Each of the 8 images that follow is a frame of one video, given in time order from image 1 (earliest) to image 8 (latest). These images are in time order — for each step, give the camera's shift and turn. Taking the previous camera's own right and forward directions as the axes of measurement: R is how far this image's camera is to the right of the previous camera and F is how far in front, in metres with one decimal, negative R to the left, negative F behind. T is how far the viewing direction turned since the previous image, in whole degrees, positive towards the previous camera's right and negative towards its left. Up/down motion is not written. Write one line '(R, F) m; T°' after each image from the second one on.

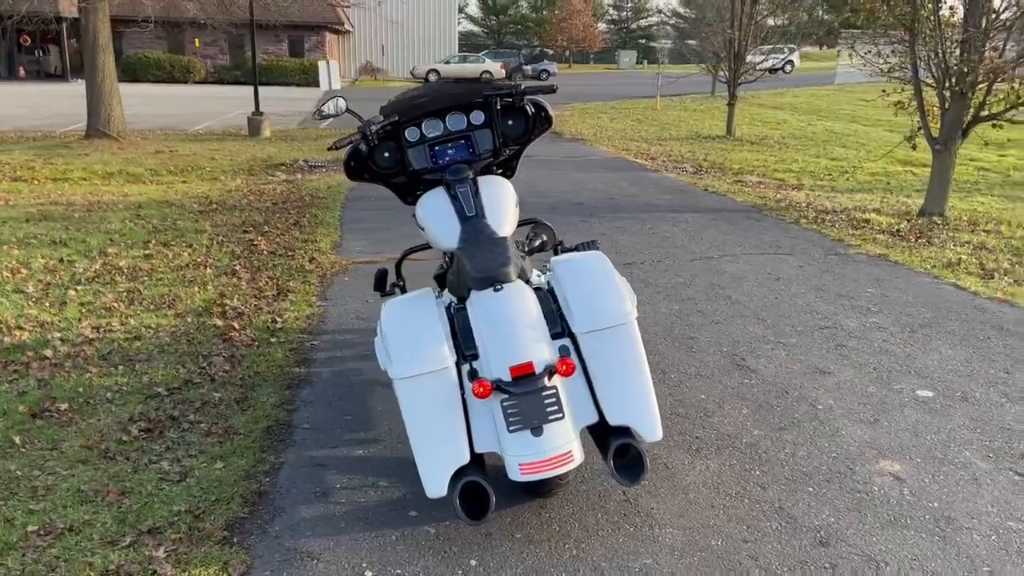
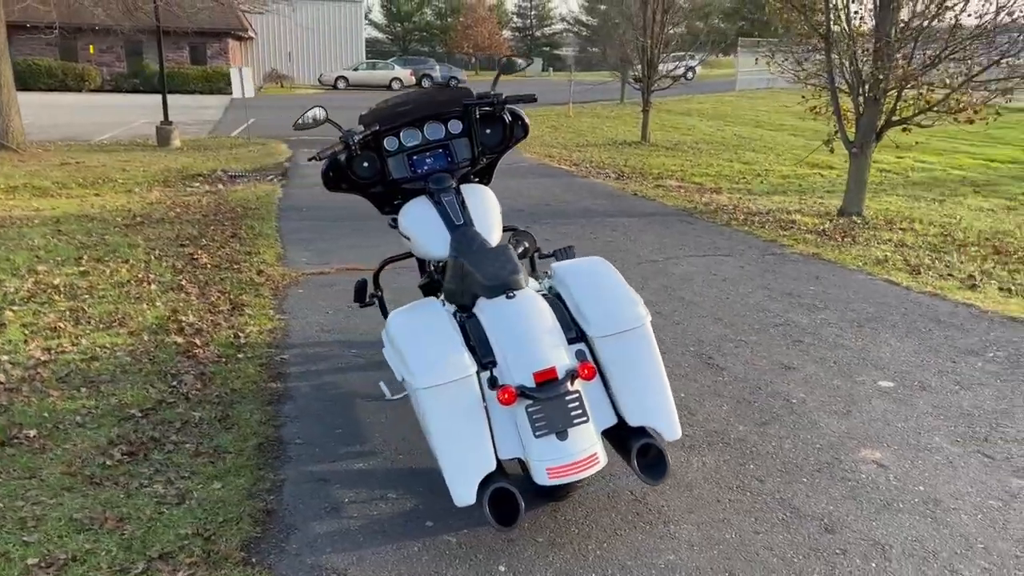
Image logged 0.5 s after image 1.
(-0.4, 0.0) m; +6°
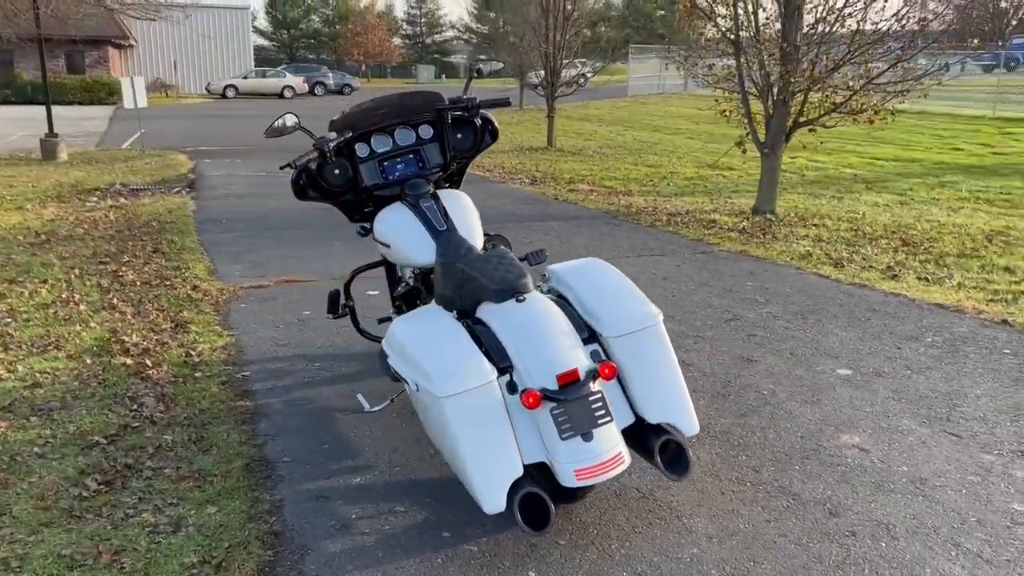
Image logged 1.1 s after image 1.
(-0.4, 0.0) m; +7°
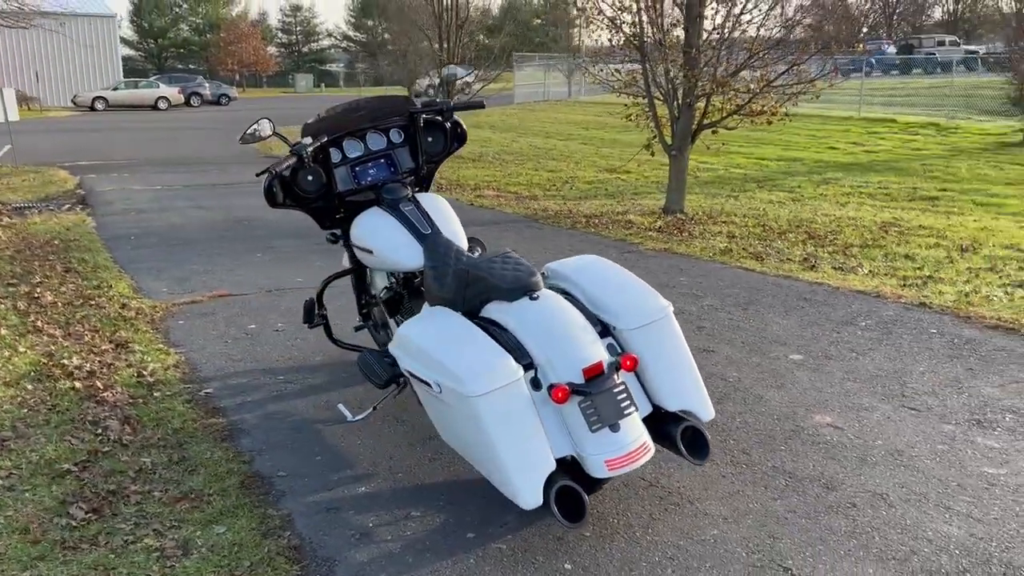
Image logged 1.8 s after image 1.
(-0.5, 0.0) m; +7°
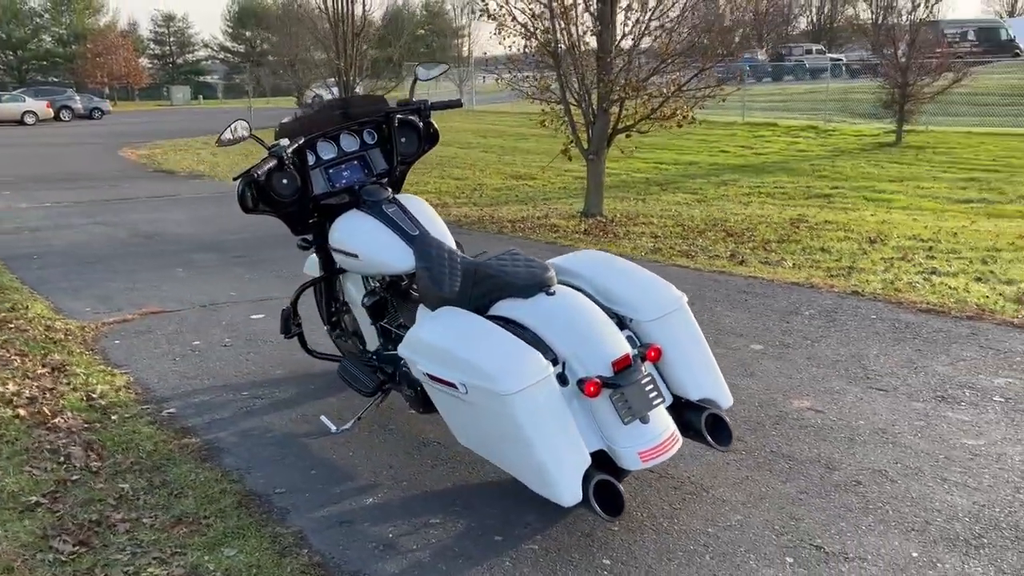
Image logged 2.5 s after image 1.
(-0.5, +0.1) m; +7°
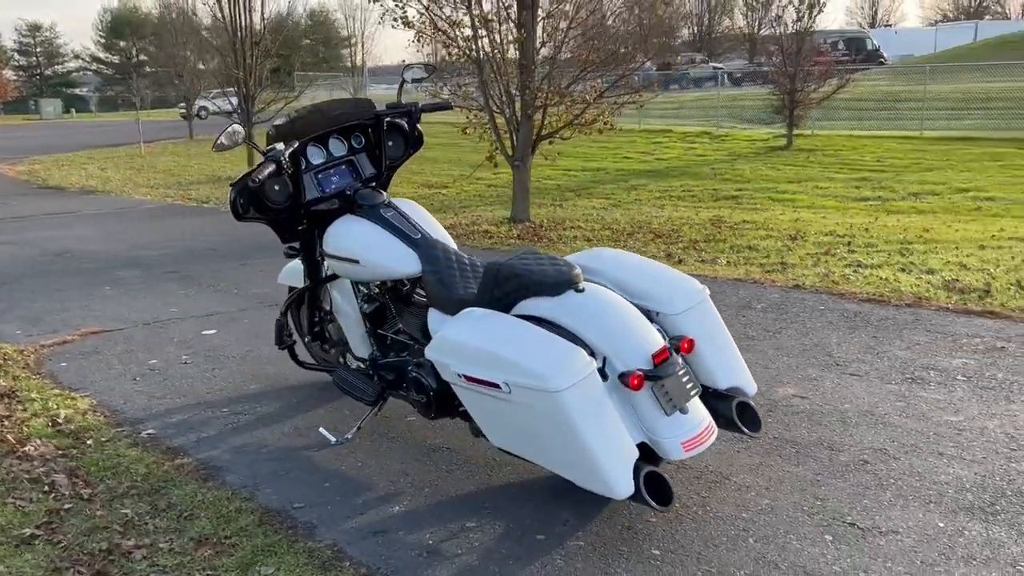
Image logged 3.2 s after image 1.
(-0.5, 0.0) m; +7°
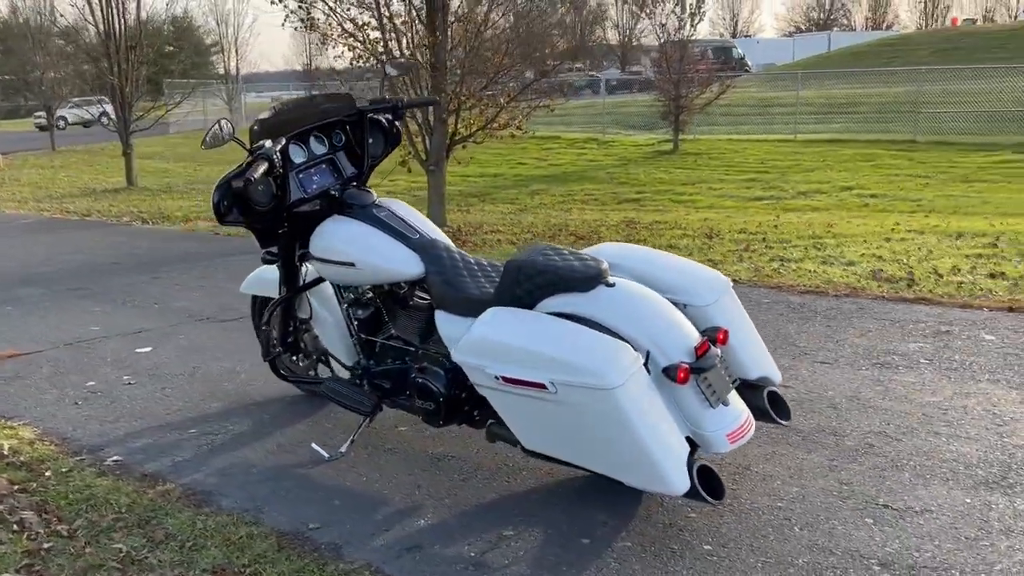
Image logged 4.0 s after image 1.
(-0.6, +0.2) m; +8°
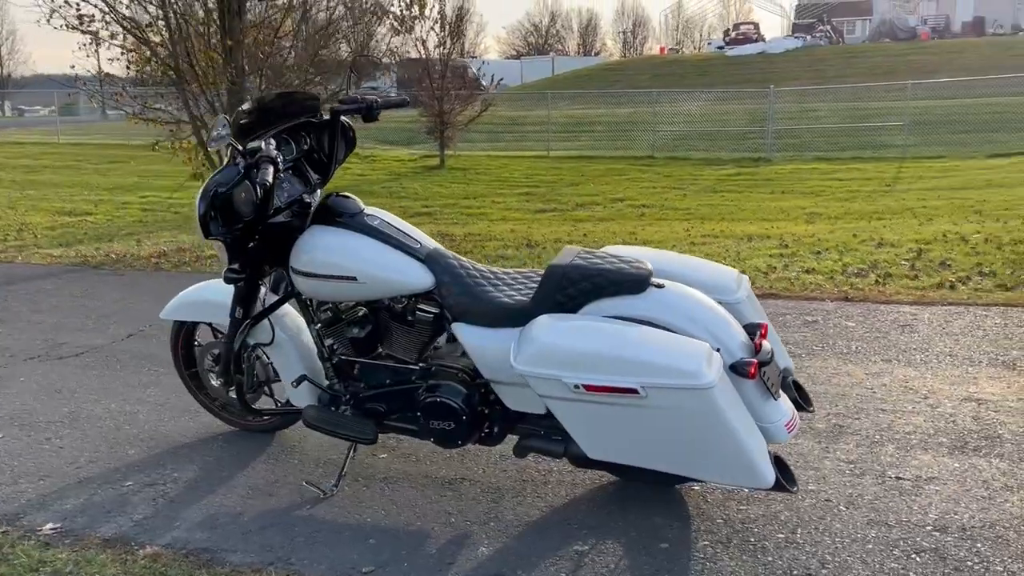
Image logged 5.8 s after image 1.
(-1.2, +0.3) m; +17°
